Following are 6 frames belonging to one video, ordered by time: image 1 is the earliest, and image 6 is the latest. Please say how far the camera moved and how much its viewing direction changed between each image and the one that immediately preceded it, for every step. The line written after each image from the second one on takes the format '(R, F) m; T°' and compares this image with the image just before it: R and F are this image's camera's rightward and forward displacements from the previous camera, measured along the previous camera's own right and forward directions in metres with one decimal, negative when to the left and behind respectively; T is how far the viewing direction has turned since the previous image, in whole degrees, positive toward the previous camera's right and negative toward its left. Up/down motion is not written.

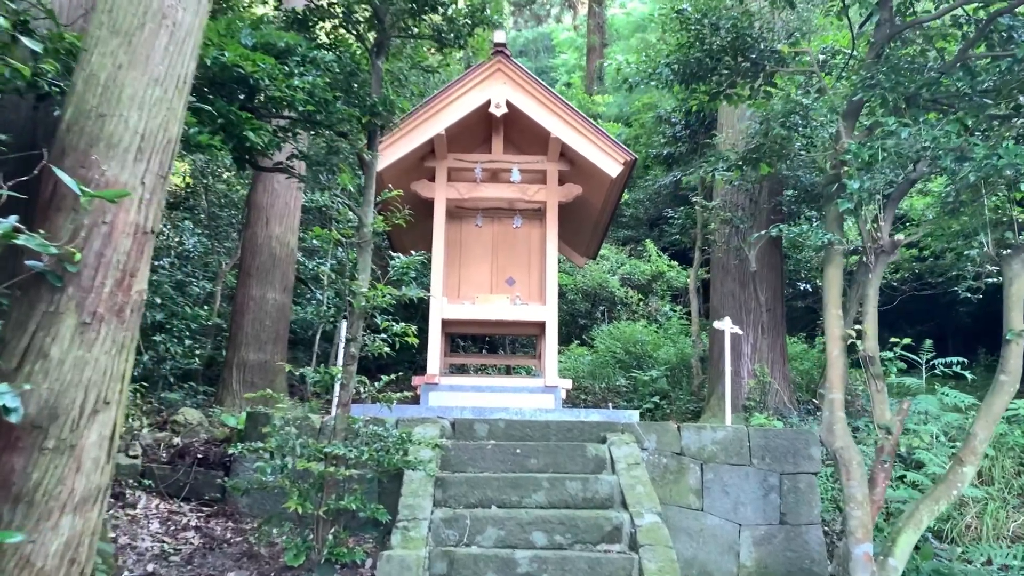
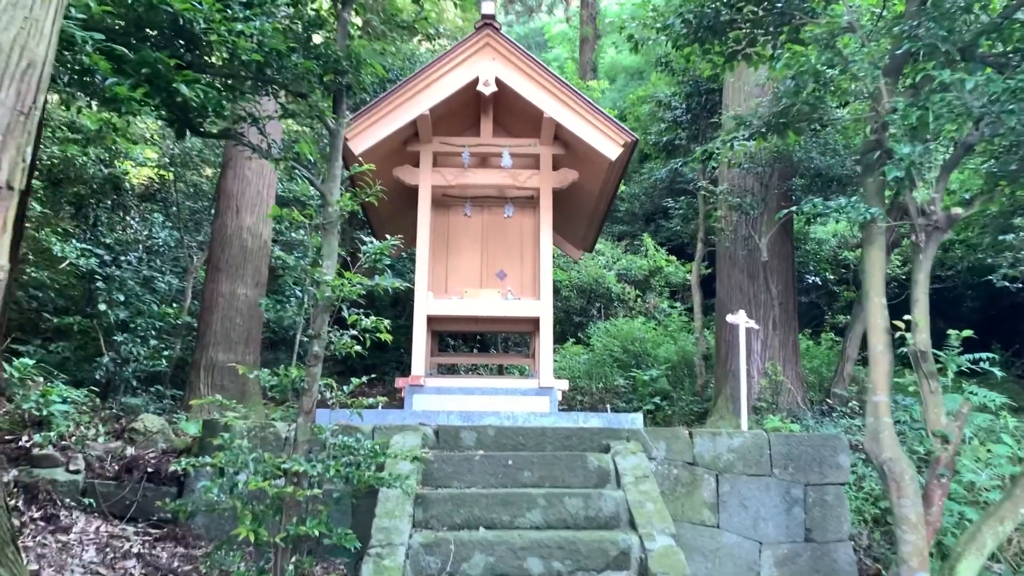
(0.0, +0.5) m; 0°
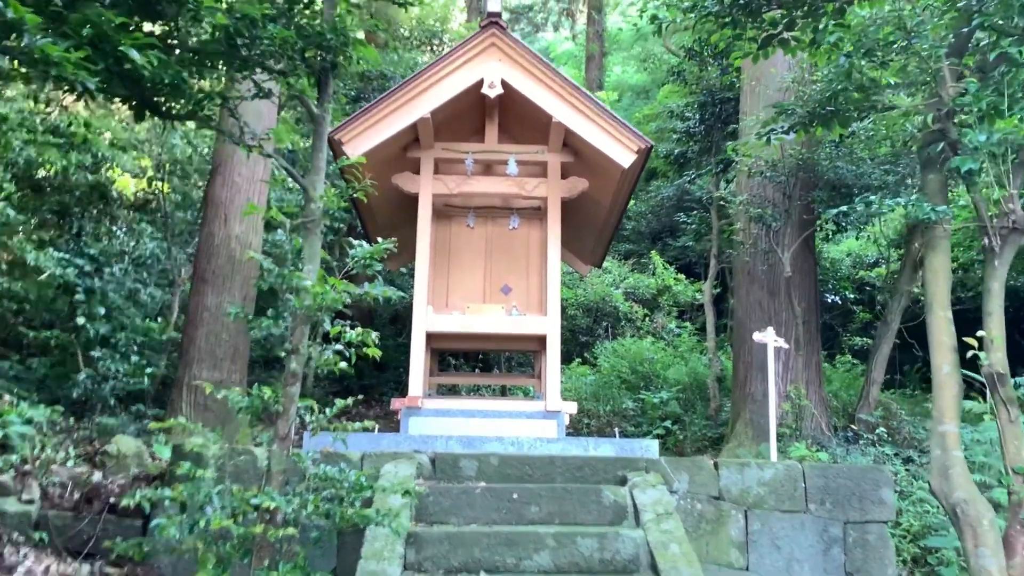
(0.0, +0.4) m; 0°
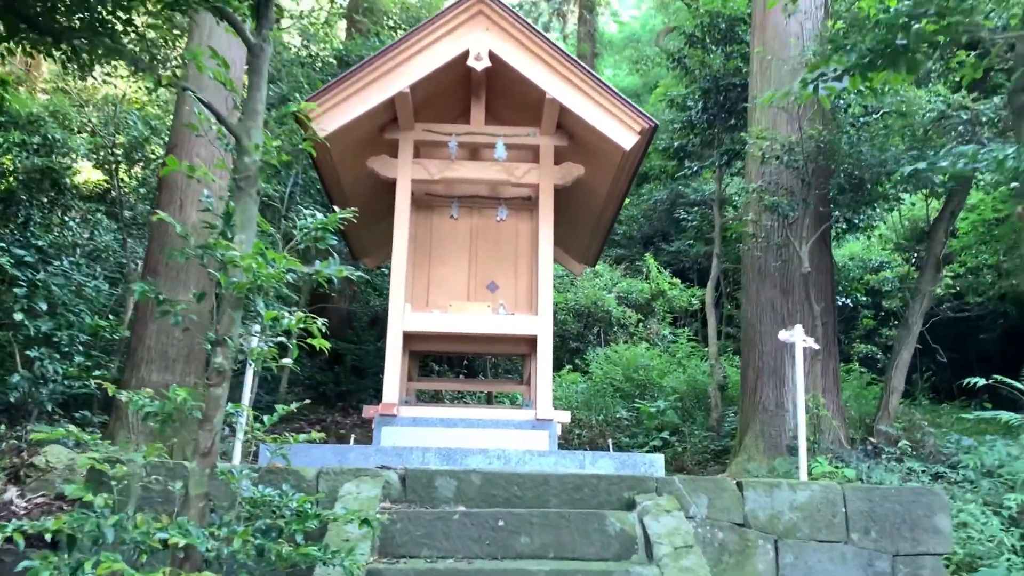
(0.0, +0.6) m; +1°
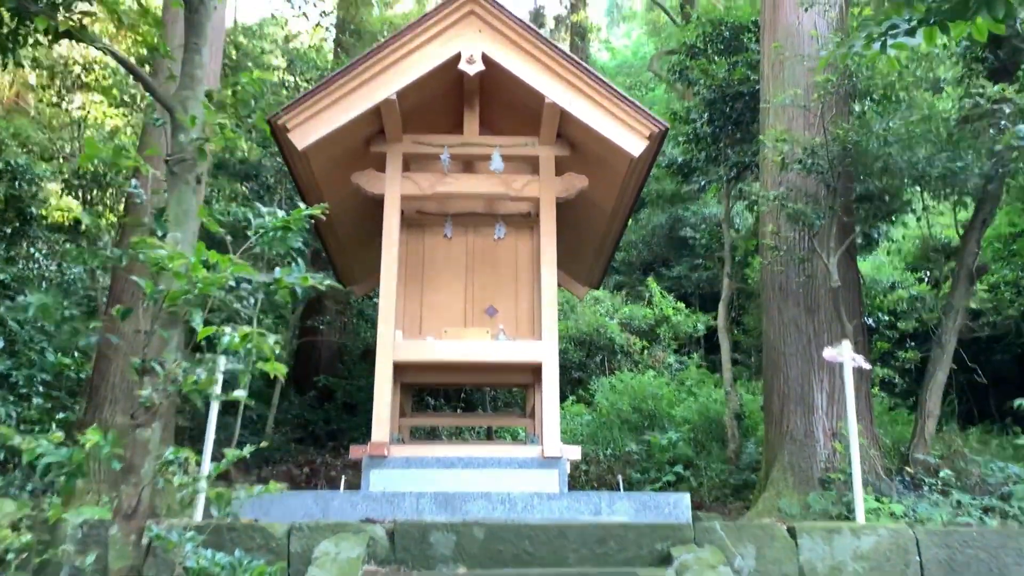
(0.0, +0.4) m; 0°
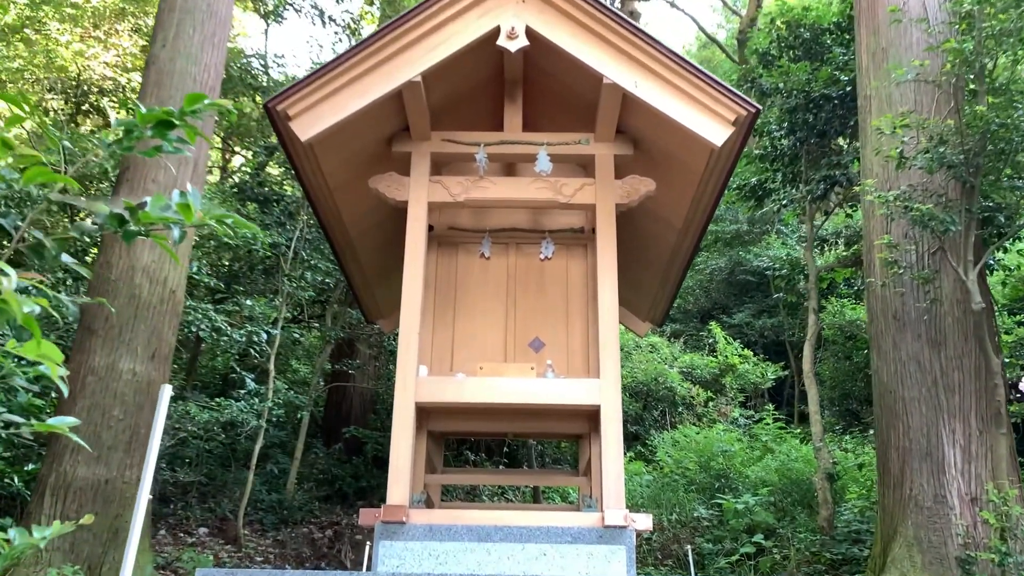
(0.0, +0.9) m; -3°
